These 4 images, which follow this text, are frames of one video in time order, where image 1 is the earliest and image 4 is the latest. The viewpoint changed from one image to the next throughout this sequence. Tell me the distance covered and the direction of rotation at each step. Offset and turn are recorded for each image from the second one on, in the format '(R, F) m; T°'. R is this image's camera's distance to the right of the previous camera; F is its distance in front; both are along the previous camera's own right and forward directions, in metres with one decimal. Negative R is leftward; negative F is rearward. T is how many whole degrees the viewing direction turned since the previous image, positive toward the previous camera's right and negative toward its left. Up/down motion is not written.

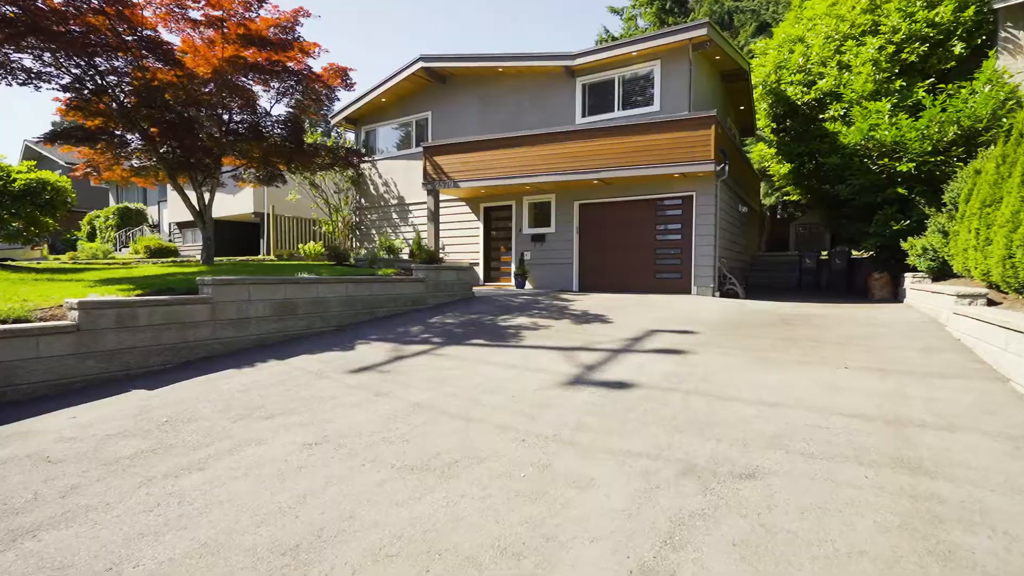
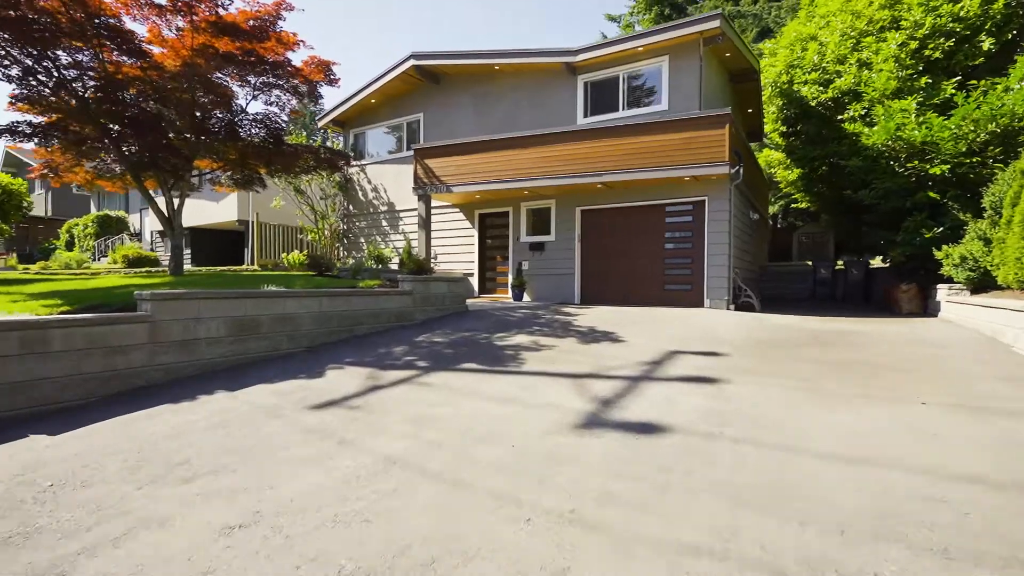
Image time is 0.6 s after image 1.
(0.0, +1.0) m; 0°
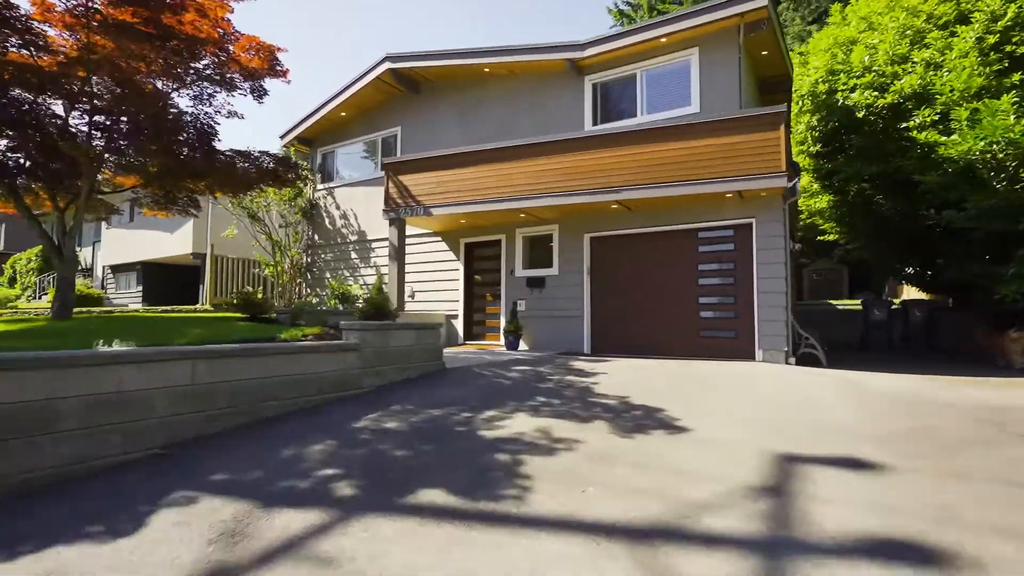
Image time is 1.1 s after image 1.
(0.0, +2.5) m; +1°
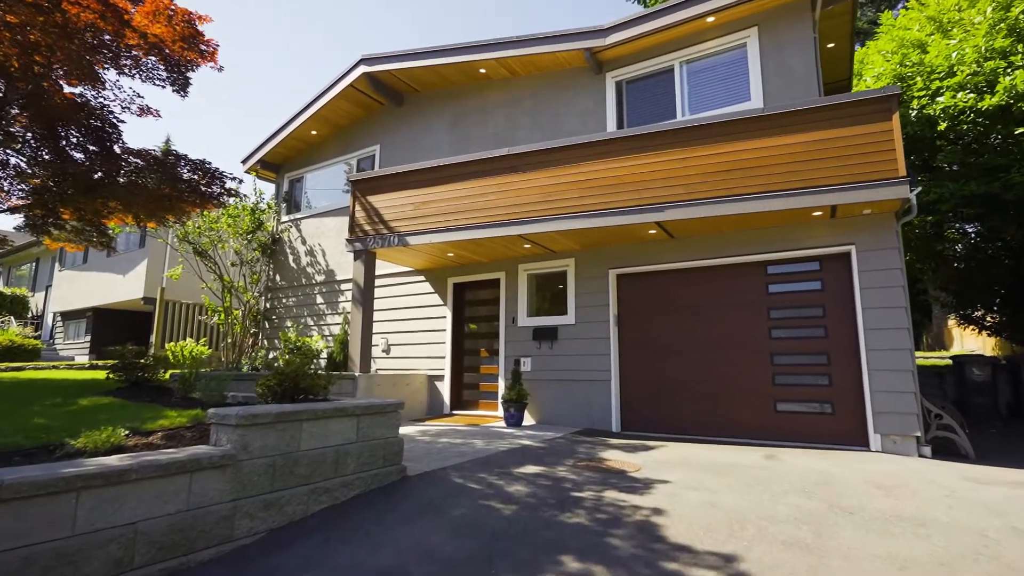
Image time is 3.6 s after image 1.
(0.0, +2.5) m; 0°
